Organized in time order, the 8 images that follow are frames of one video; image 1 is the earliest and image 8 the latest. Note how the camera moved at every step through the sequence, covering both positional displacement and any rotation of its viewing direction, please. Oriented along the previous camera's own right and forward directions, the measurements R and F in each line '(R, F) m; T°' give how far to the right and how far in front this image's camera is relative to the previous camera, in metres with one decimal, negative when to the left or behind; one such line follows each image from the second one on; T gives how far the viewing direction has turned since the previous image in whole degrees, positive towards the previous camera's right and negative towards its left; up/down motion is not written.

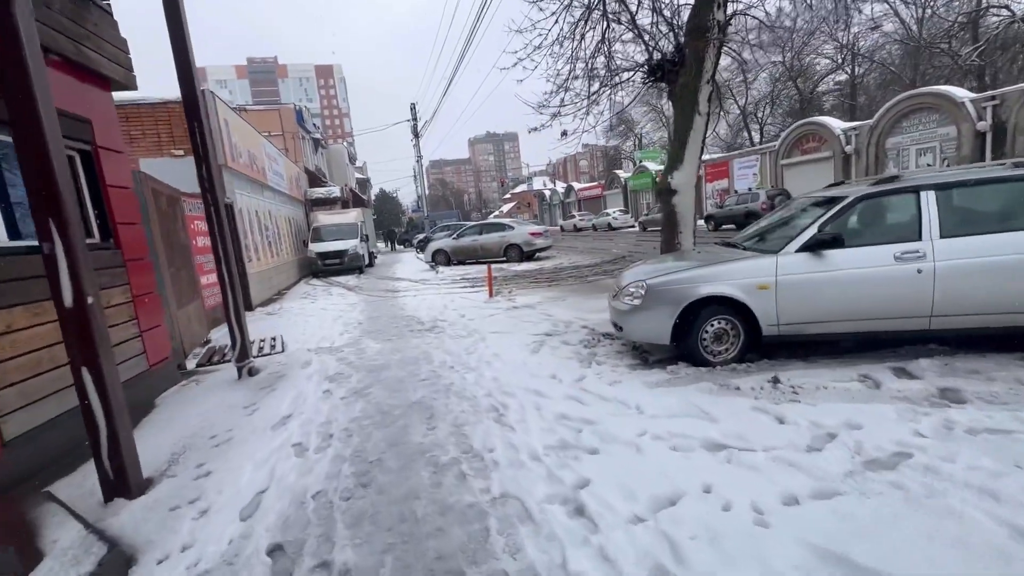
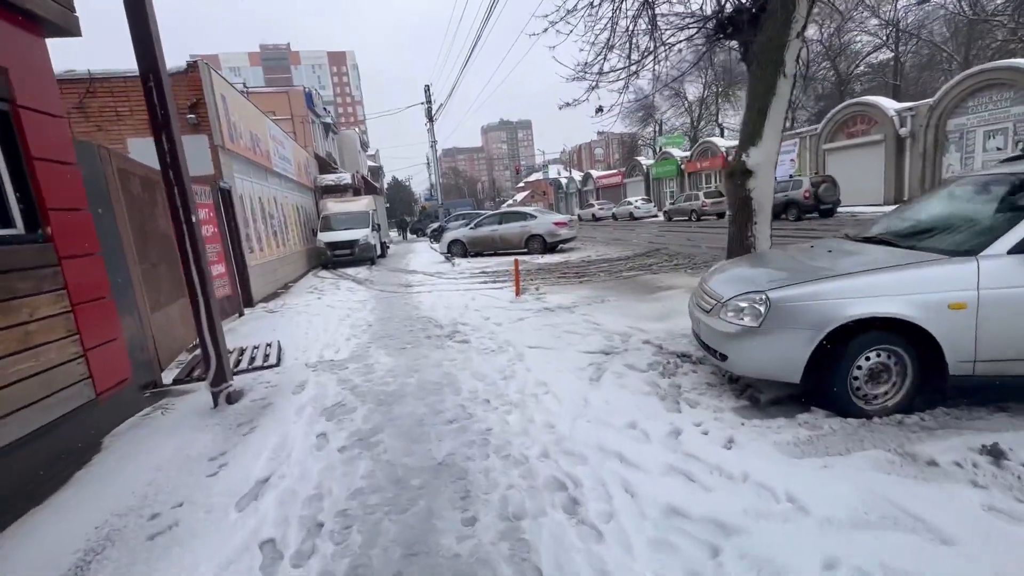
(-0.4, +1.3) m; -1°
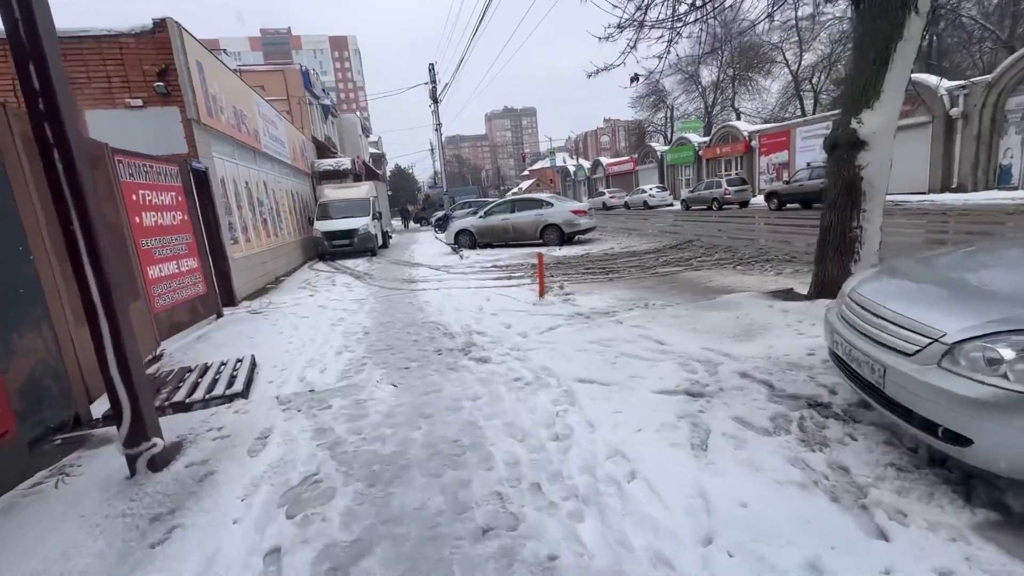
(-0.3, +1.4) m; 0°
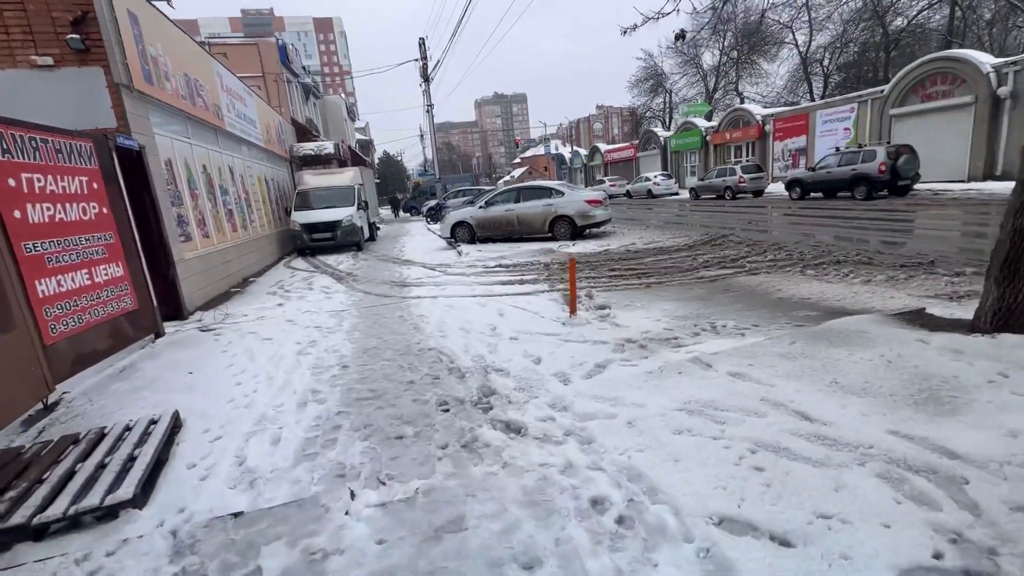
(-0.4, +1.8) m; +1°
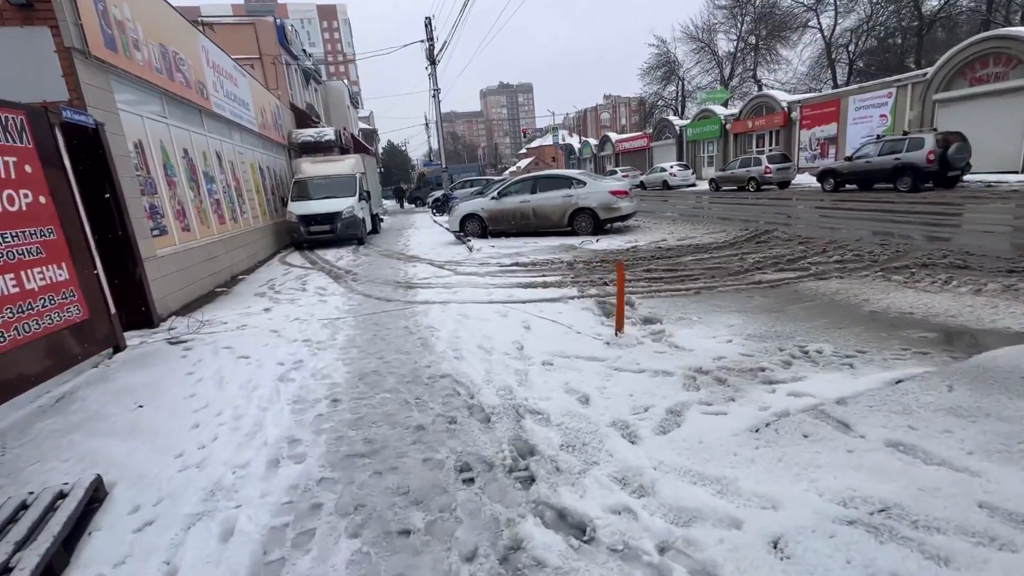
(-0.3, +1.2) m; 0°
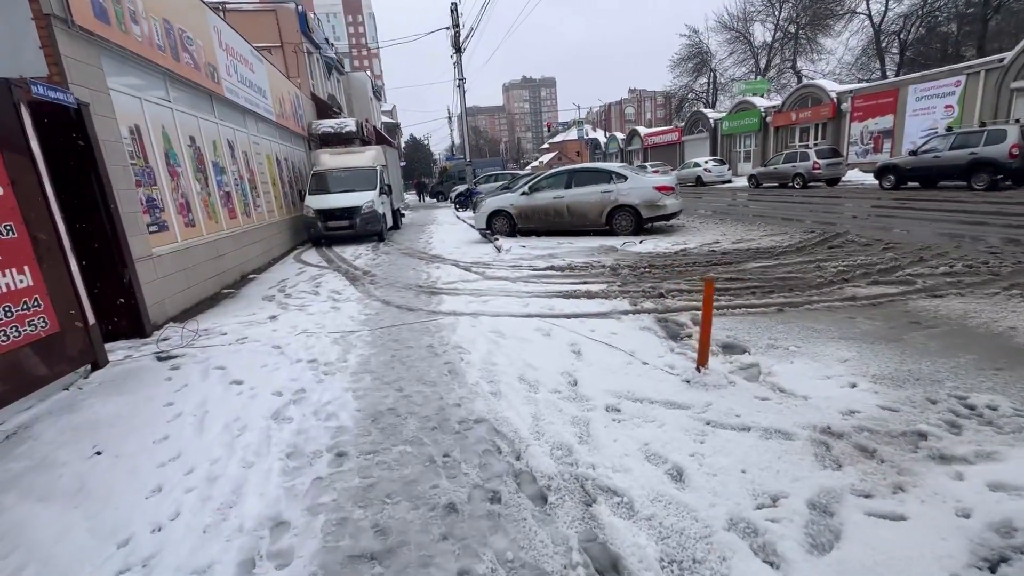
(-0.3, +1.0) m; -2°
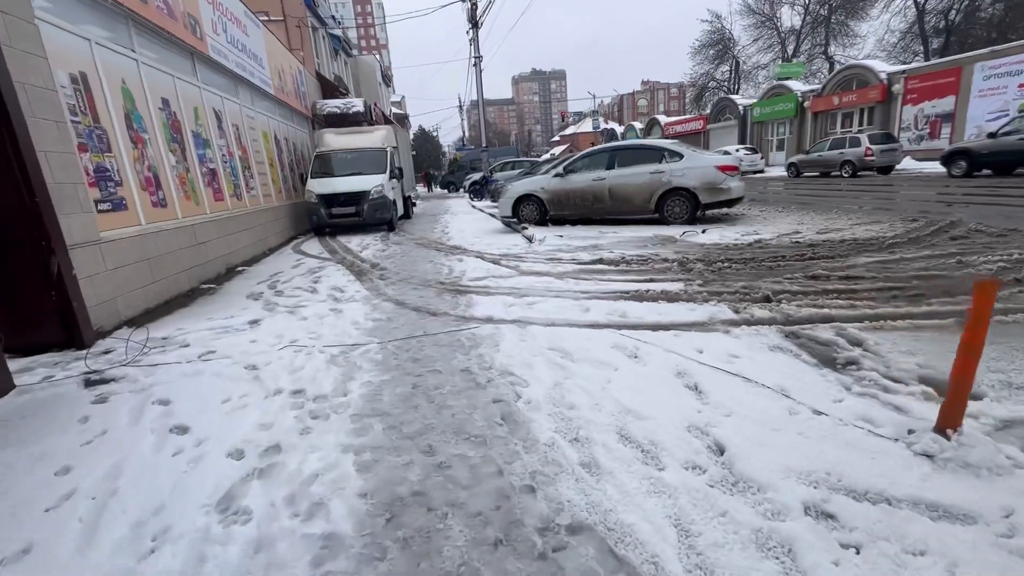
(-0.5, +1.5) m; -1°
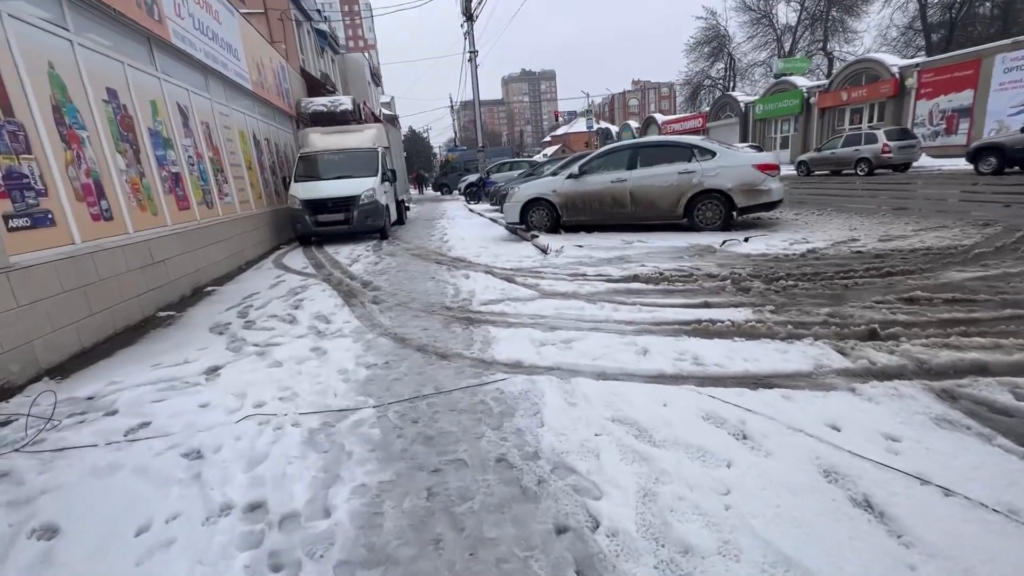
(-0.3, +1.1) m; +1°
